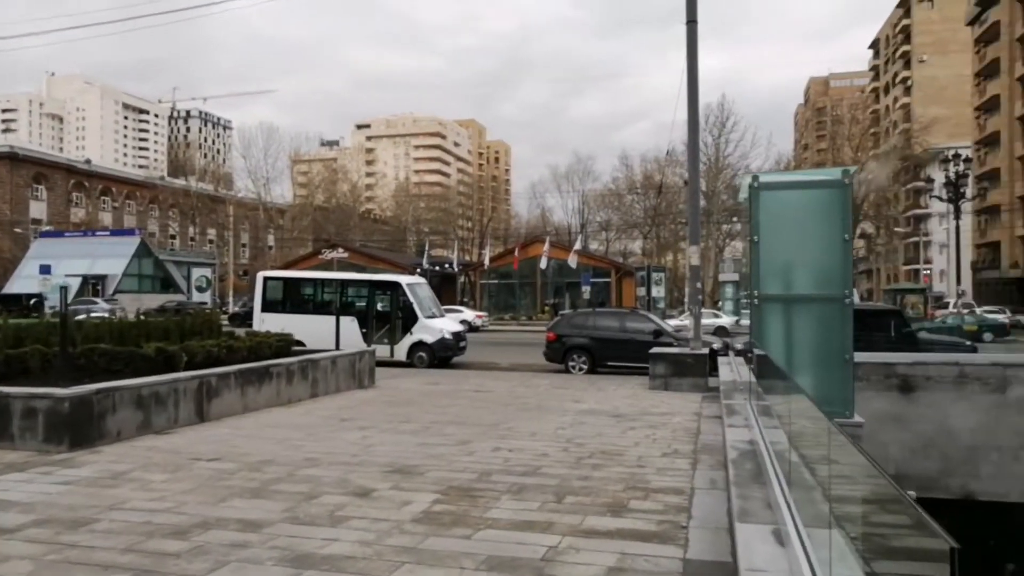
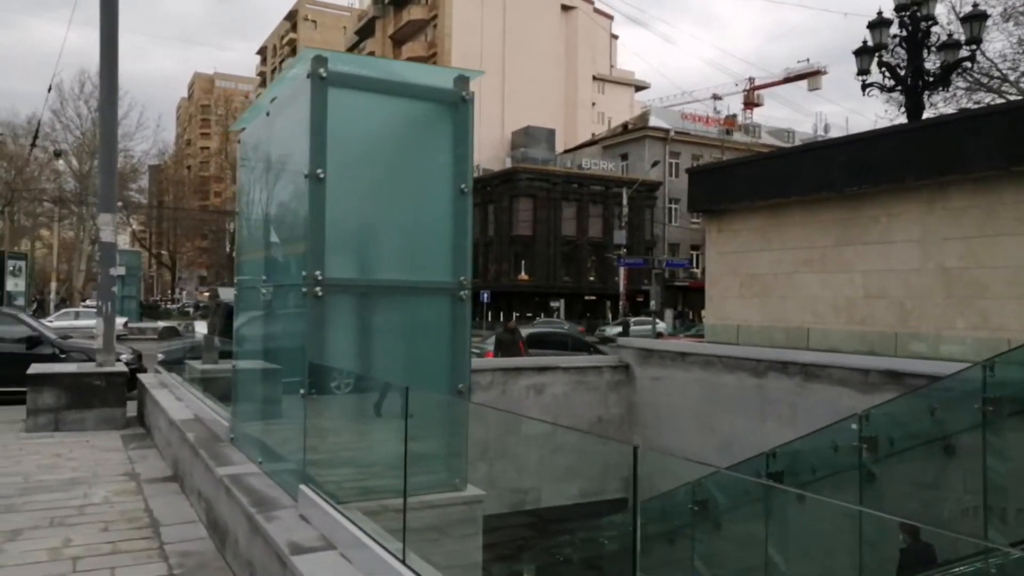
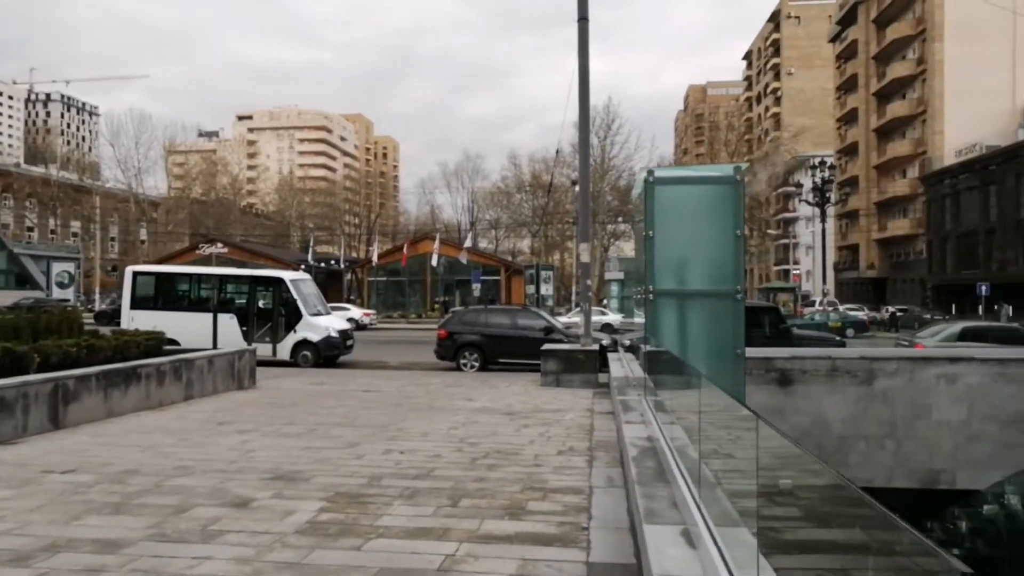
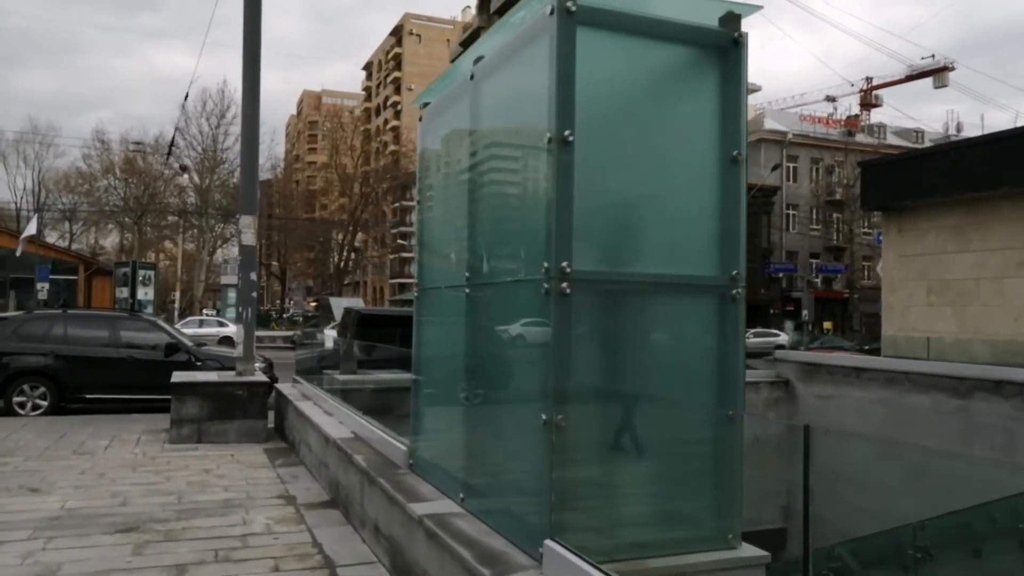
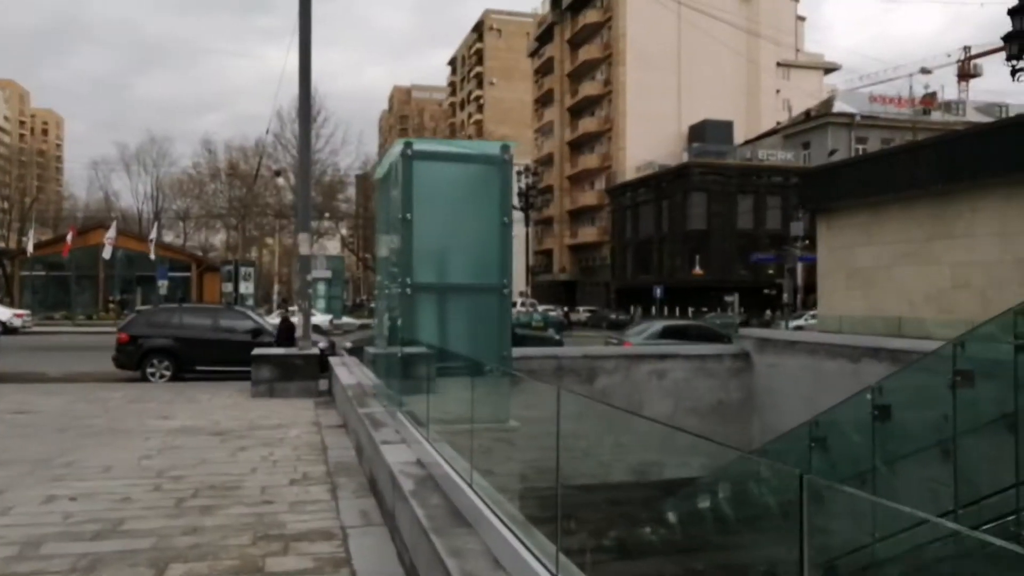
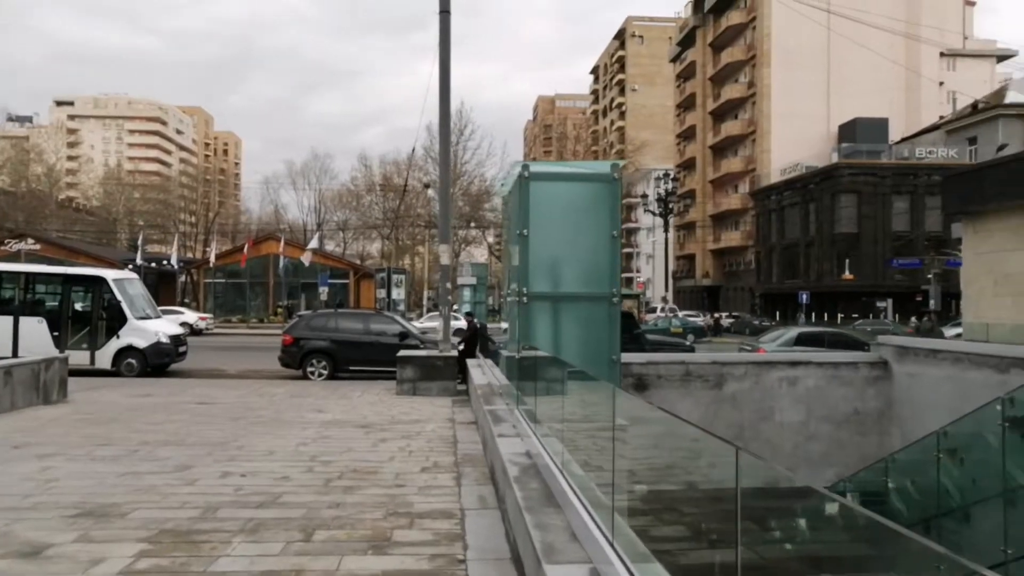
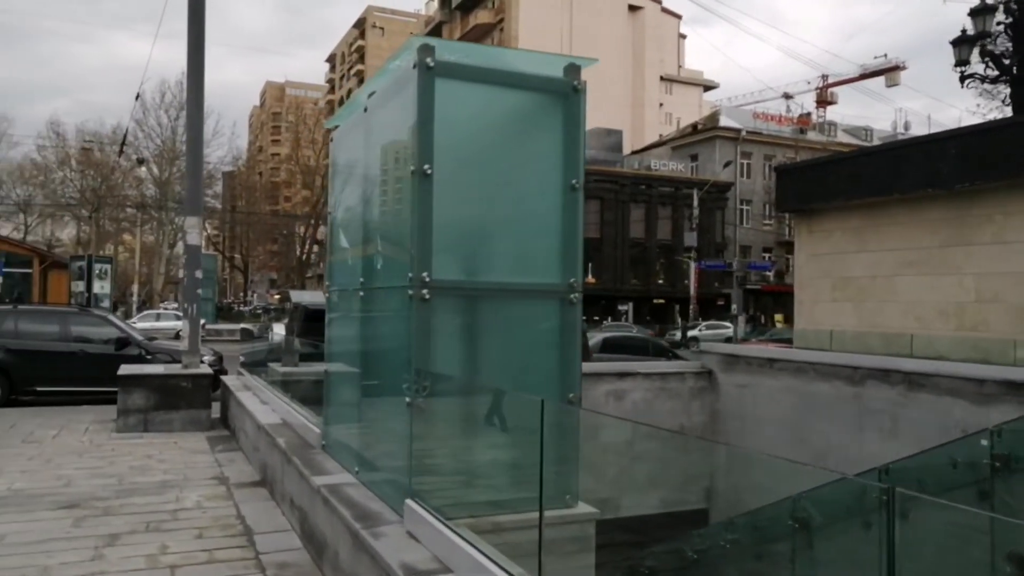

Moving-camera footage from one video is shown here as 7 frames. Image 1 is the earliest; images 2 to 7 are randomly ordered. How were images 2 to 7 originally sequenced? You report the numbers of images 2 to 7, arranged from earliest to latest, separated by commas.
3, 6, 5, 2, 7, 4
